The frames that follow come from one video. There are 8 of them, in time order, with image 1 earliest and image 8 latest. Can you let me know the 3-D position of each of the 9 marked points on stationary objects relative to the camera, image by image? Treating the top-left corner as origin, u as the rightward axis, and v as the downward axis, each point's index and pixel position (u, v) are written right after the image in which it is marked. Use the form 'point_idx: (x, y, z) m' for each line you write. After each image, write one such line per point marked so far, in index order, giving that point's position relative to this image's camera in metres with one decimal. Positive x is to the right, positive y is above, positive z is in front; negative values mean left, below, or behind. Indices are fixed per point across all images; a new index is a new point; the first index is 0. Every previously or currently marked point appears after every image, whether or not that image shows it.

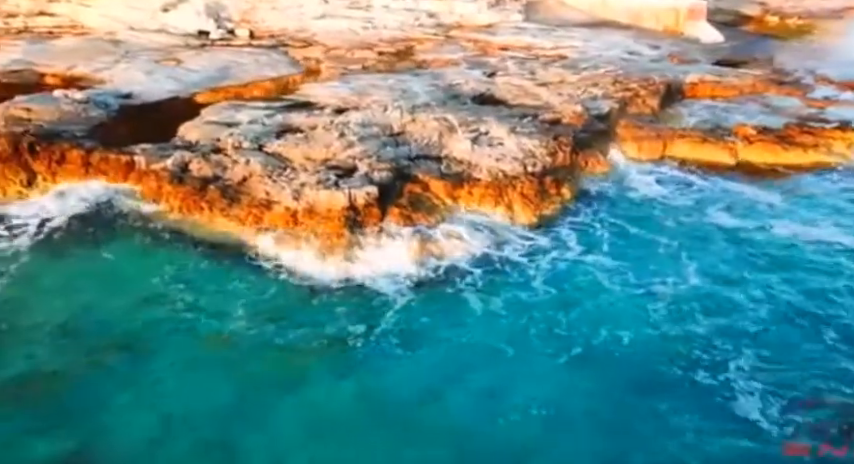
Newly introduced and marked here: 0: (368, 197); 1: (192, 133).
0: (-0.8, +0.5, +11.7) m
1: (-4.0, +1.7, +14.6) m
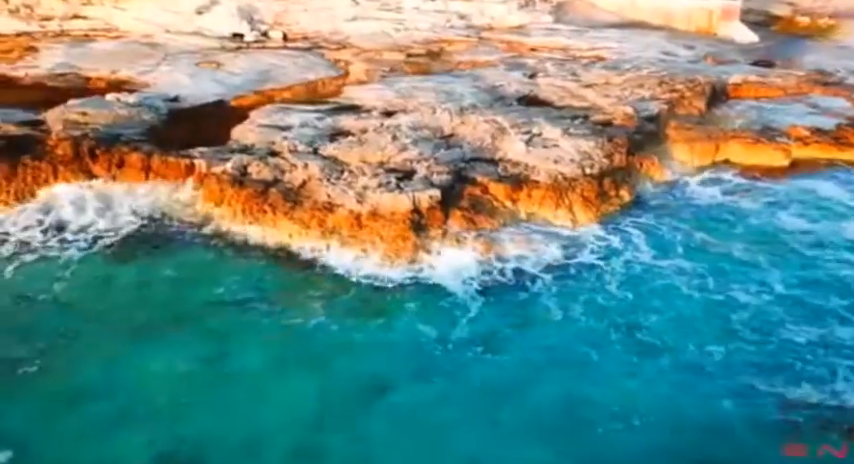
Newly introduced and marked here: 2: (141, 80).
0: (+0.1, +0.4, +11.7) m
1: (-3.1, +1.6, +14.7) m
2: (-6.2, +3.3, +18.2) m
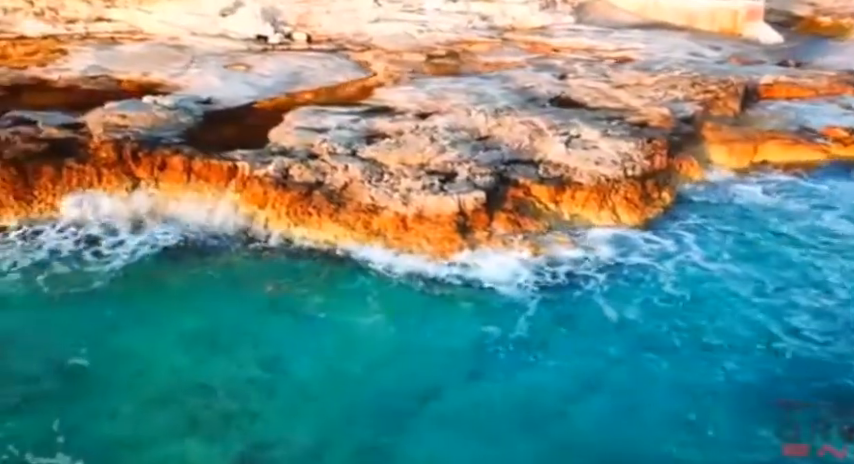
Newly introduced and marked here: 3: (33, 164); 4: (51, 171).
0: (+0.7, +0.4, +11.7) m
1: (-2.4, +1.6, +14.7) m
2: (-5.5, +3.3, +18.3) m
3: (-5.8, +1.0, +12.4) m
4: (-5.5, +0.9, +12.4) m
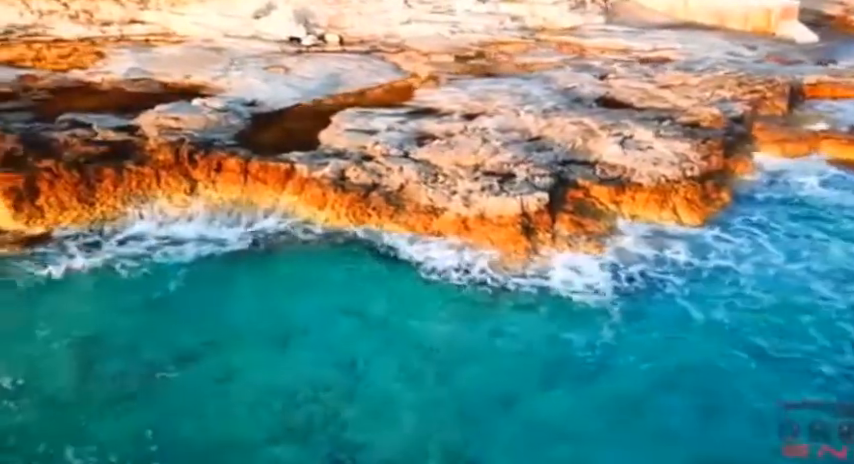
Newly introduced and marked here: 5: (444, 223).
0: (+1.6, +0.4, +11.7) m
1: (-1.5, +1.6, +14.7) m
2: (-4.6, +3.2, +18.3) m
3: (-4.9, +1.0, +12.5) m
4: (-4.7, +0.9, +12.4) m
5: (+0.3, +0.1, +11.9) m
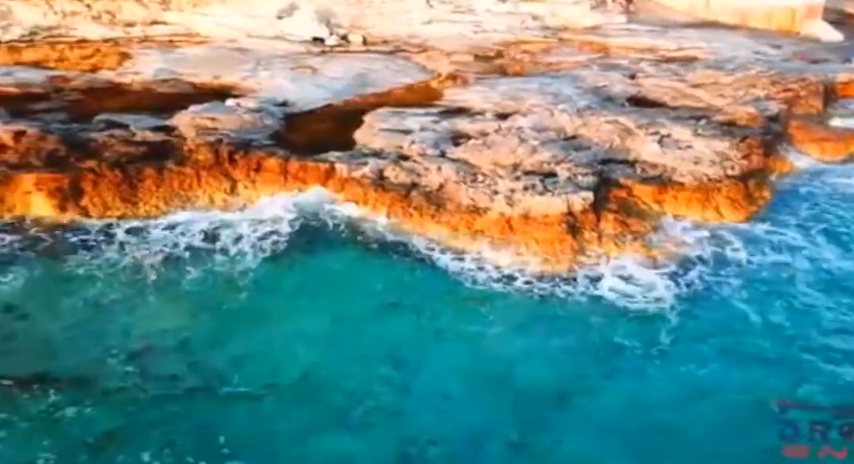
0: (+2.2, +0.4, +11.7) m
1: (-0.9, +1.6, +14.7) m
2: (-4.0, +3.2, +18.3) m
3: (-4.3, +1.0, +12.5) m
4: (-4.0, +0.9, +12.4) m
5: (+0.9, +0.1, +11.8) m
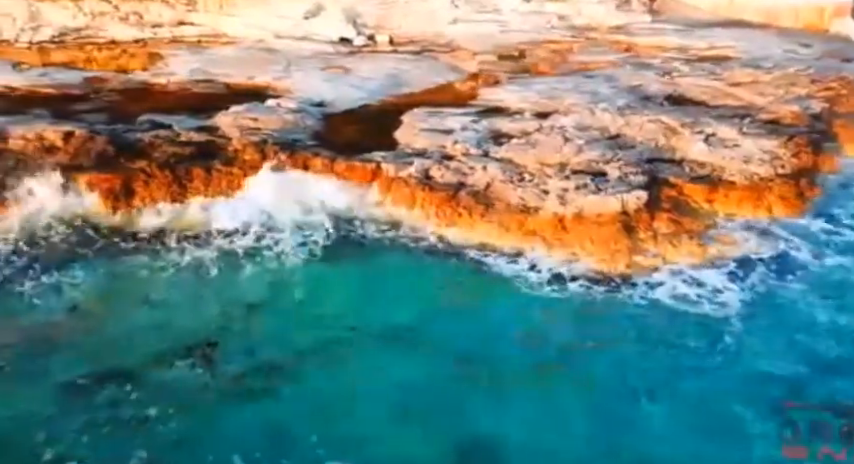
0: (+2.9, +0.4, +11.6) m
1: (-0.2, +1.6, +14.6) m
2: (-3.2, +3.2, +18.3) m
3: (-3.6, +1.0, +12.4) m
4: (-3.3, +0.9, +12.4) m
5: (+1.6, +0.1, +11.8) m
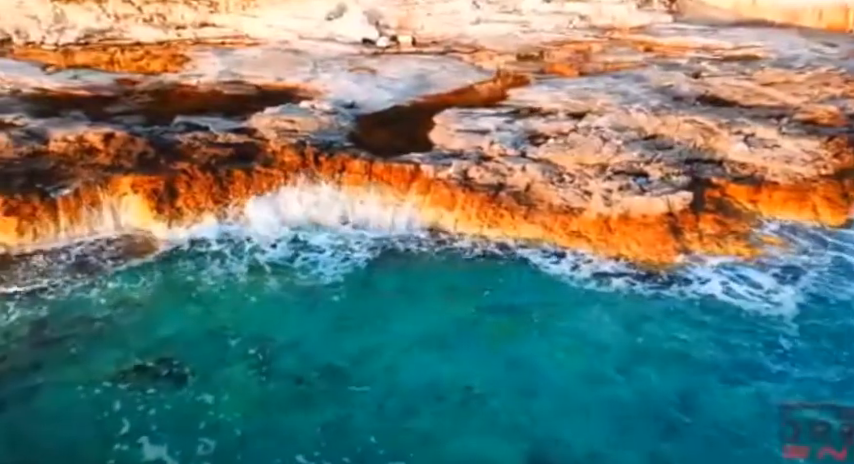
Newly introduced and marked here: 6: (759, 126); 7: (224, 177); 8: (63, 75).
0: (+3.5, +0.4, +11.6) m
1: (+0.5, +1.6, +14.6) m
2: (-2.6, +3.2, +18.3) m
3: (-3.0, +0.9, +12.4) m
4: (-2.7, +0.8, +12.4) m
5: (+2.2, +0.1, +11.7) m
6: (+5.6, +1.8, +14.2) m
7: (-3.0, +0.8, +12.3) m
8: (-7.6, +3.3, +17.6) m
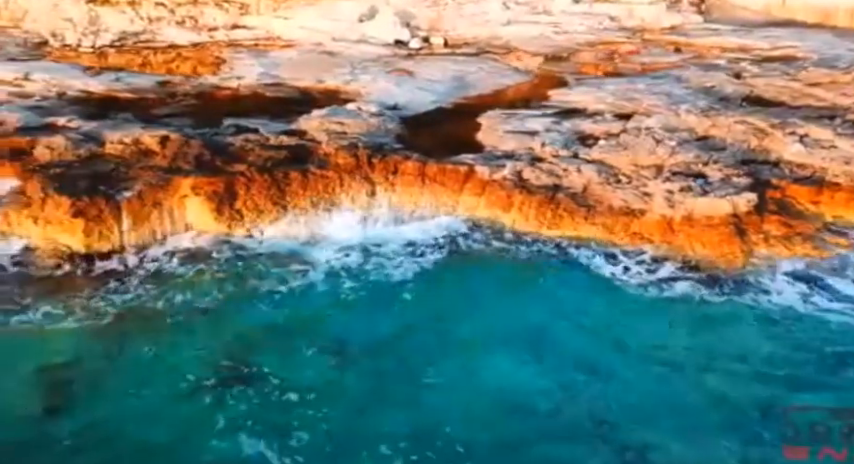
0: (+4.4, +0.4, +11.5) m
1: (+1.3, +1.5, +14.5) m
2: (-1.7, +3.1, +18.2) m
3: (-2.1, +0.9, +12.4) m
4: (-1.8, +0.8, +12.4) m
5: (+3.1, +0.1, +11.7) m
6: (+6.4, +1.8, +14.1) m
7: (-2.1, +0.8, +12.3) m
8: (-6.7, +3.2, +17.6) m
